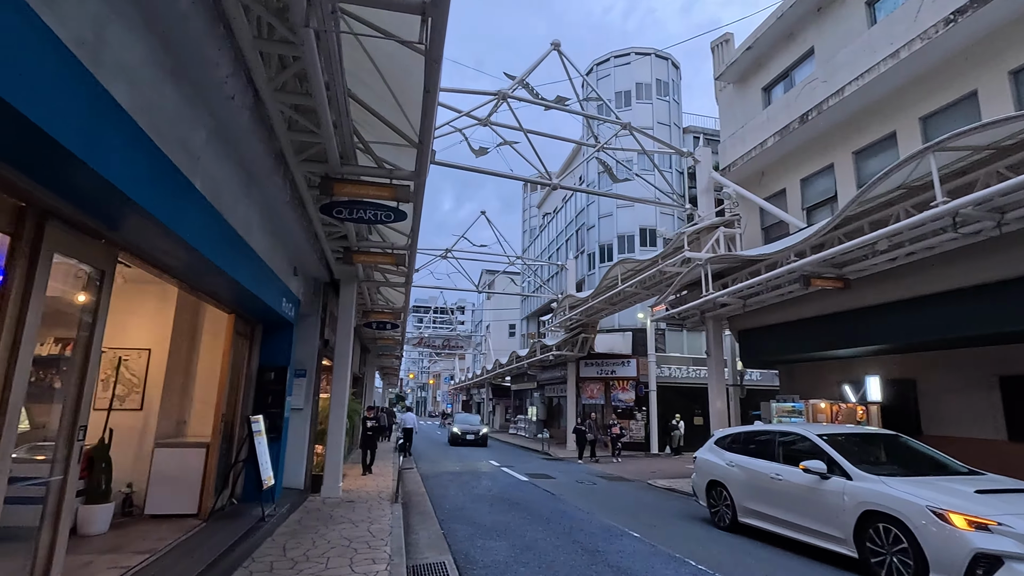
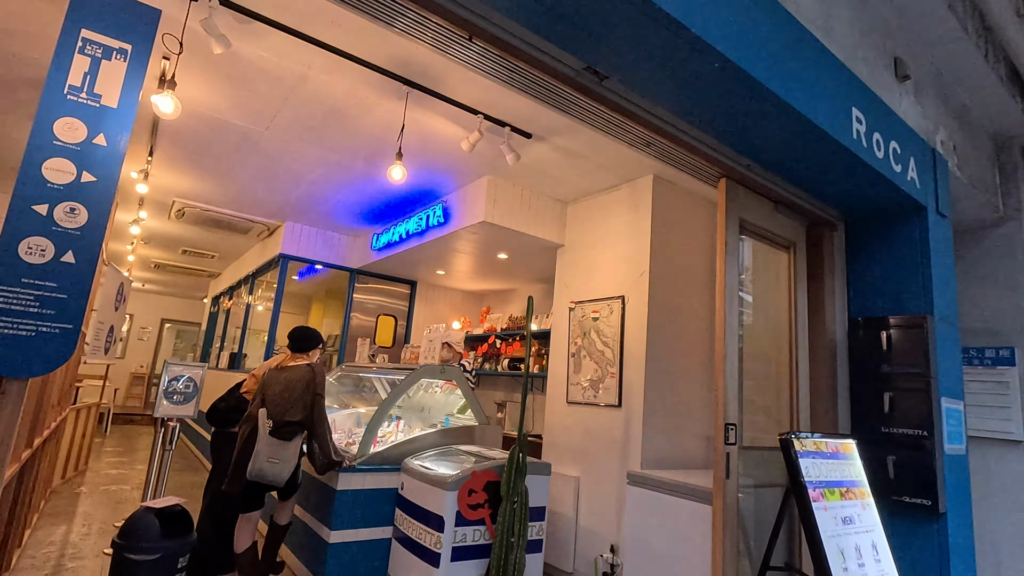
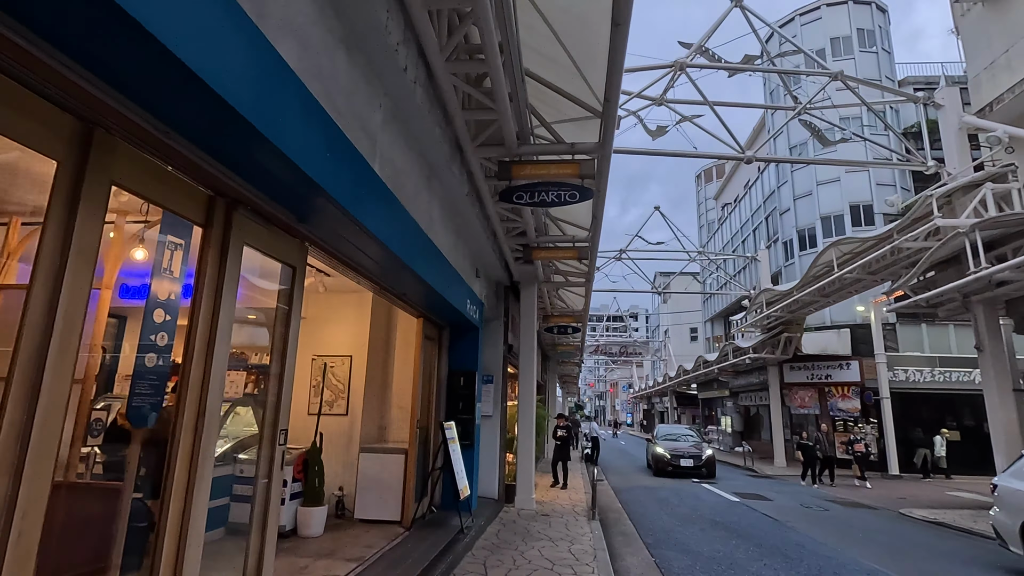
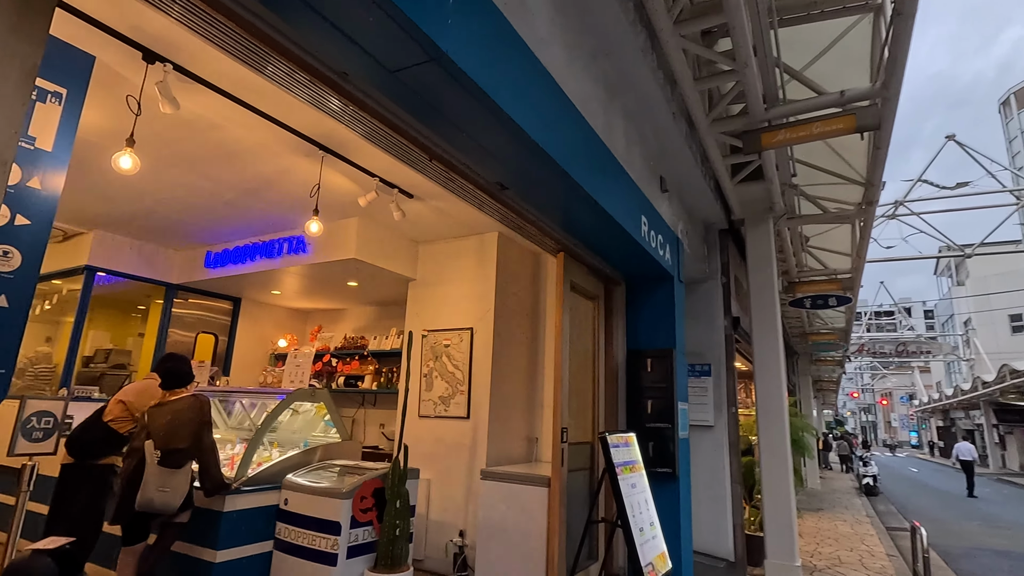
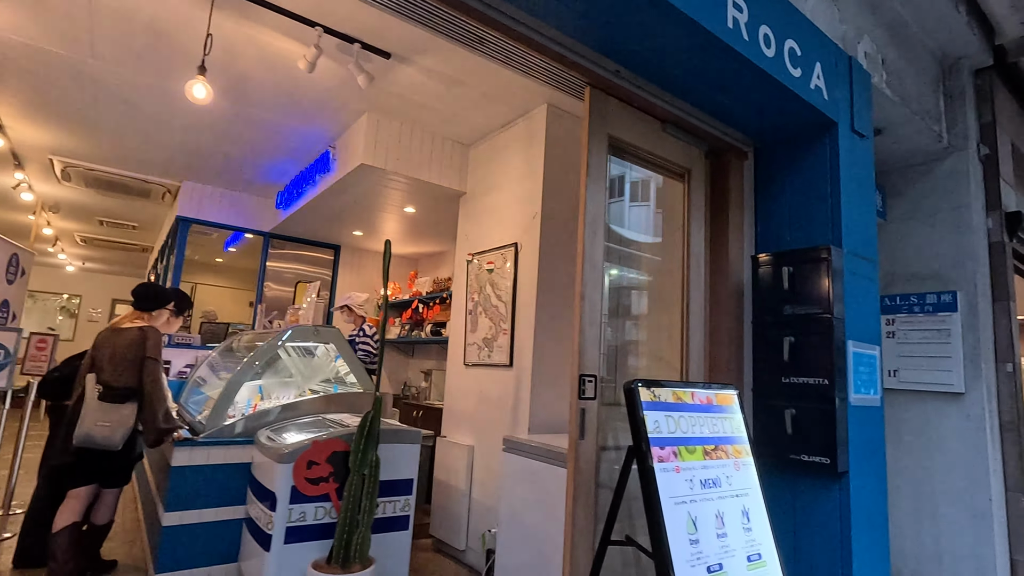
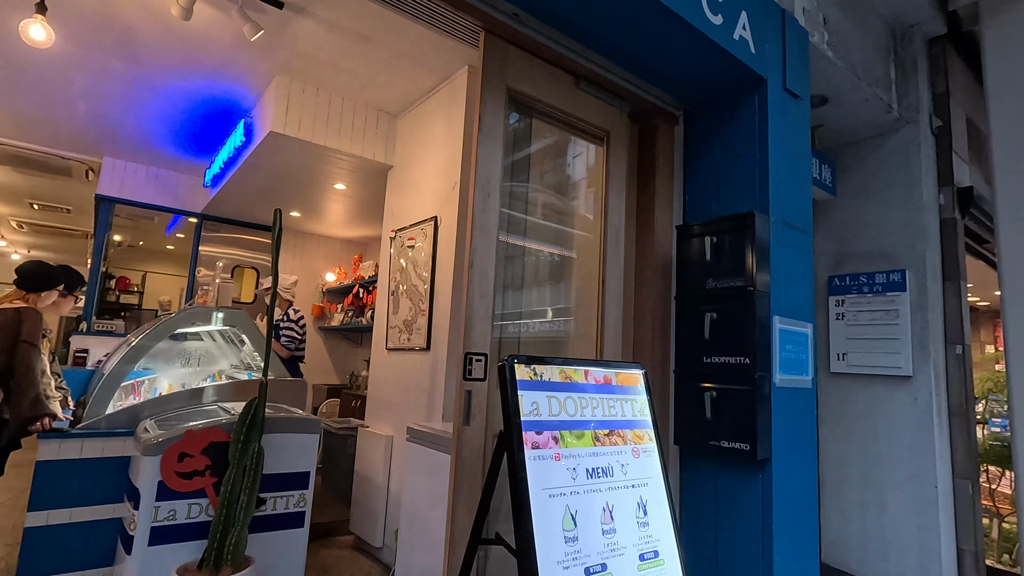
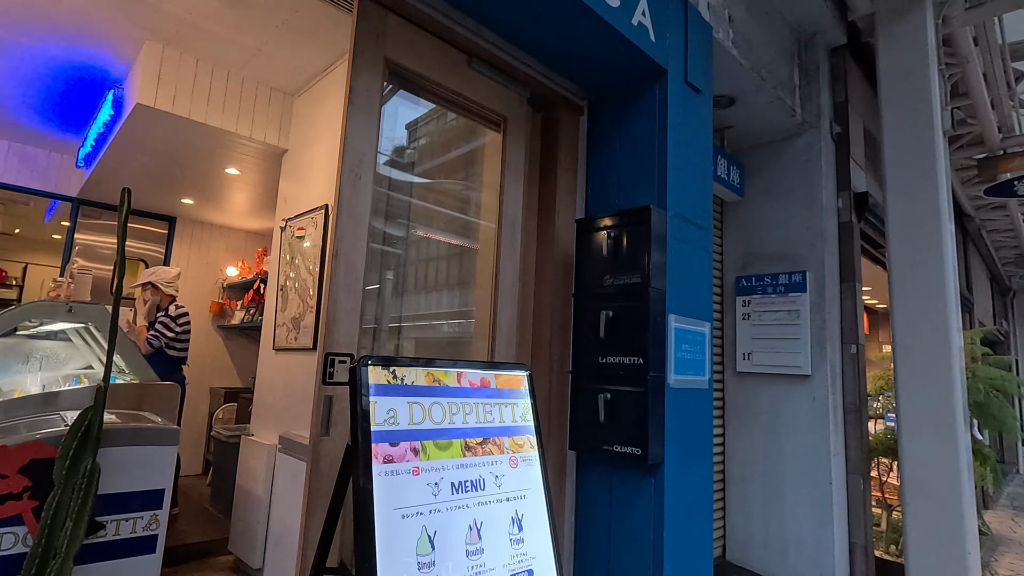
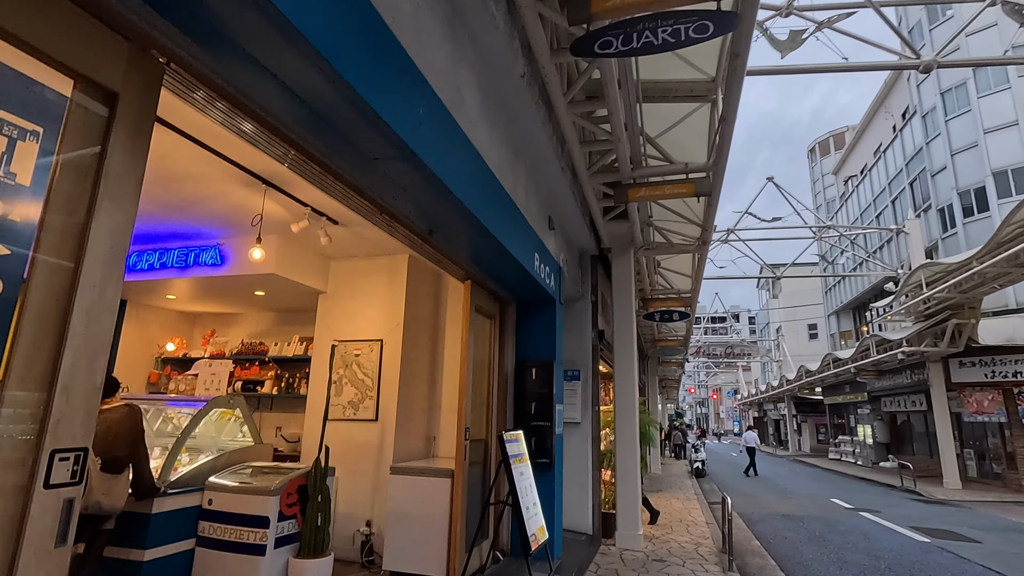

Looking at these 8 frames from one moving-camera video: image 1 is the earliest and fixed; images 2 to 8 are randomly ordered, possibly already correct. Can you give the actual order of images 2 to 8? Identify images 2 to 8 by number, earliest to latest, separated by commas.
3, 8, 4, 2, 5, 6, 7
